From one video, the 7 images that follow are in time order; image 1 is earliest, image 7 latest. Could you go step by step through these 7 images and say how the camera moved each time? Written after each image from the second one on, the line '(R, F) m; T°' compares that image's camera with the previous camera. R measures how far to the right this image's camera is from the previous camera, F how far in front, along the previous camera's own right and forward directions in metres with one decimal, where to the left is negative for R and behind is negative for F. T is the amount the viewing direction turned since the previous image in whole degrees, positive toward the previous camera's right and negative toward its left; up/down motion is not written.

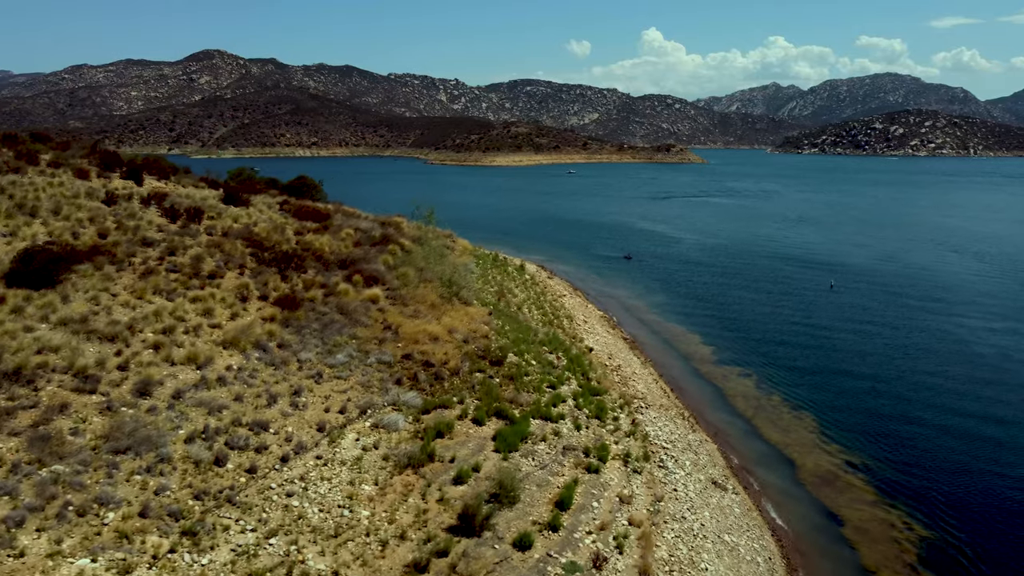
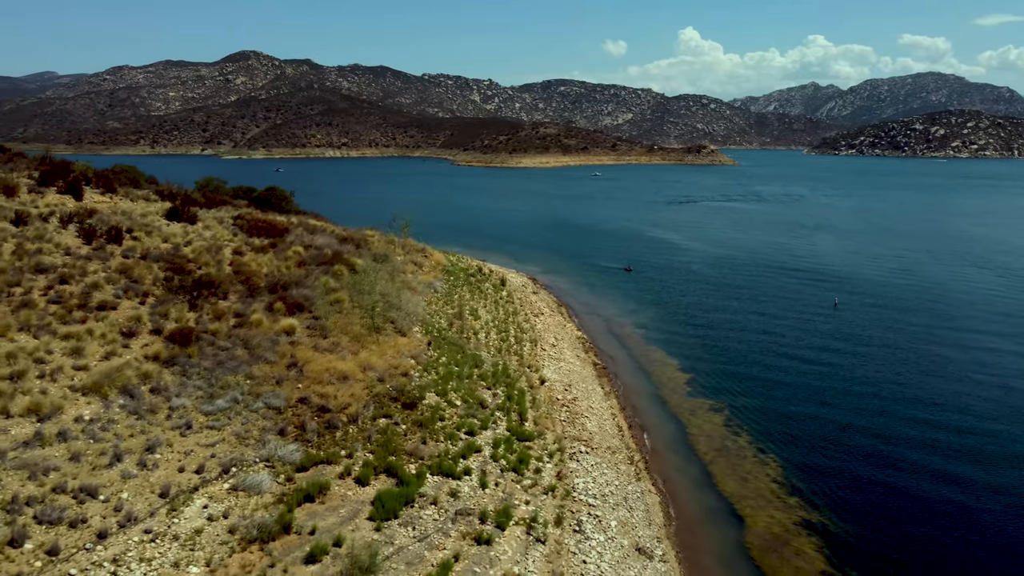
(+2.1, +1.6) m; -2°
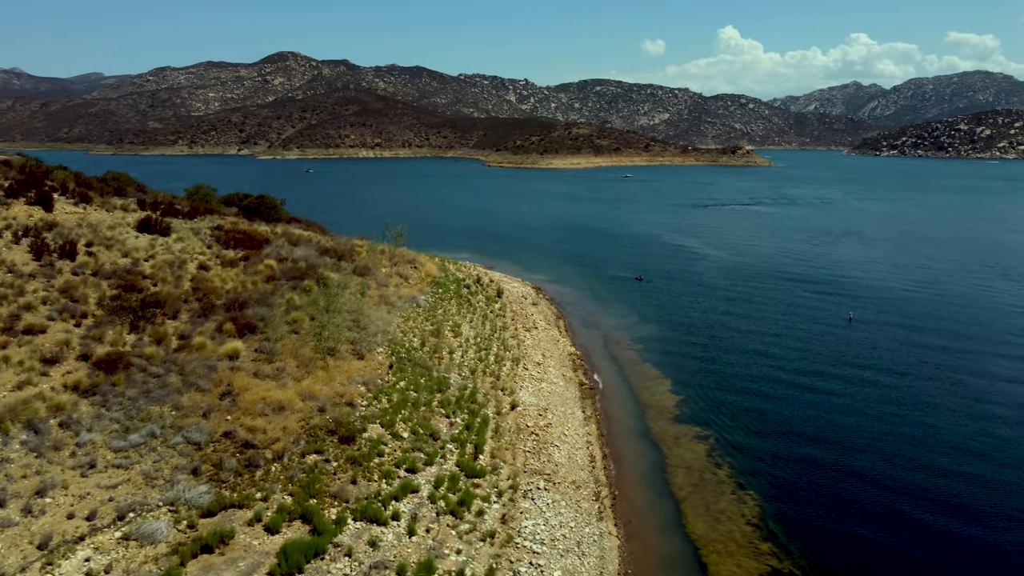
(+1.5, +1.1) m; -3°
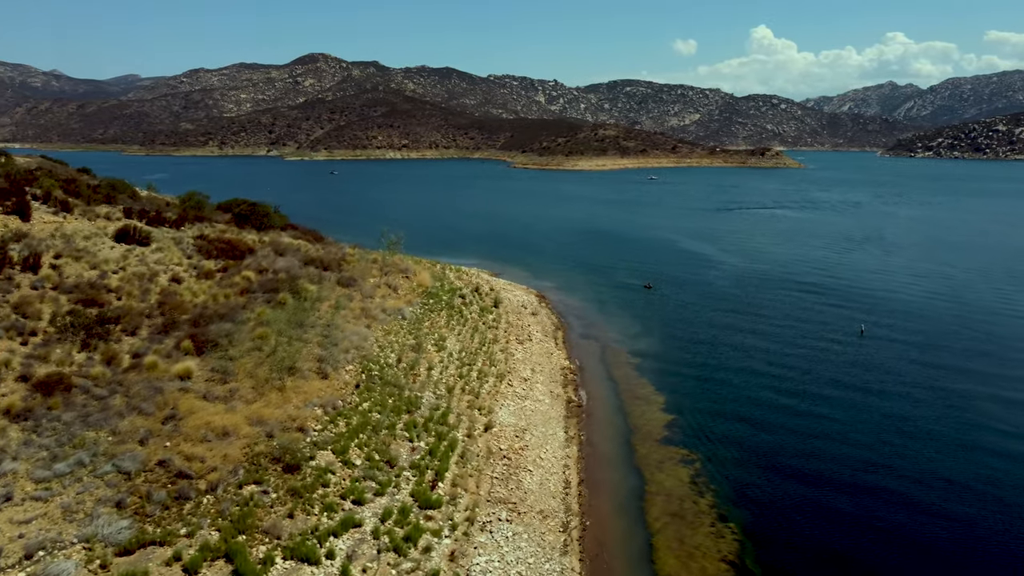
(+1.2, +0.8) m; -2°
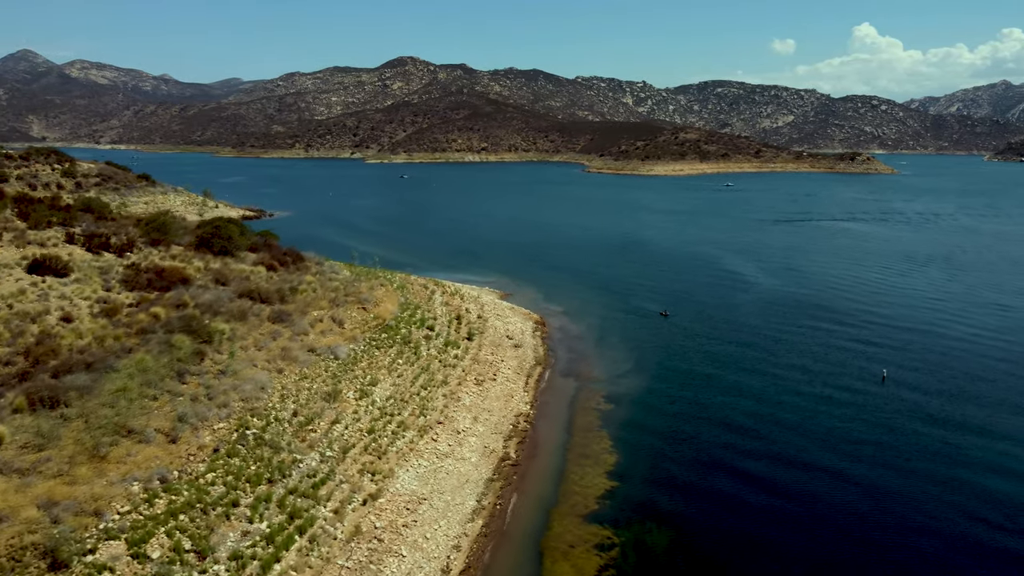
(+3.9, +2.5) m; -6°
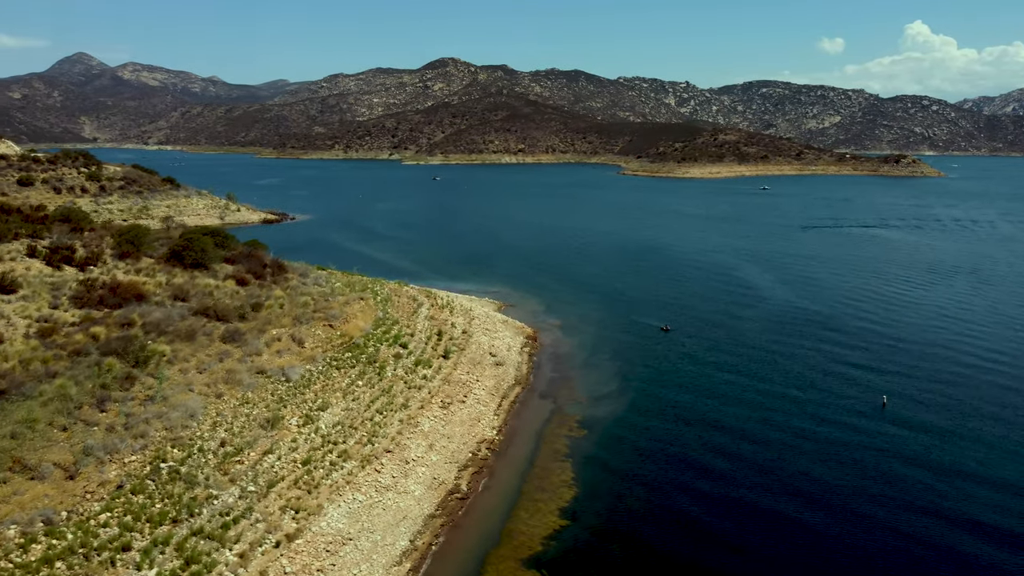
(+2.1, +1.2) m; -3°
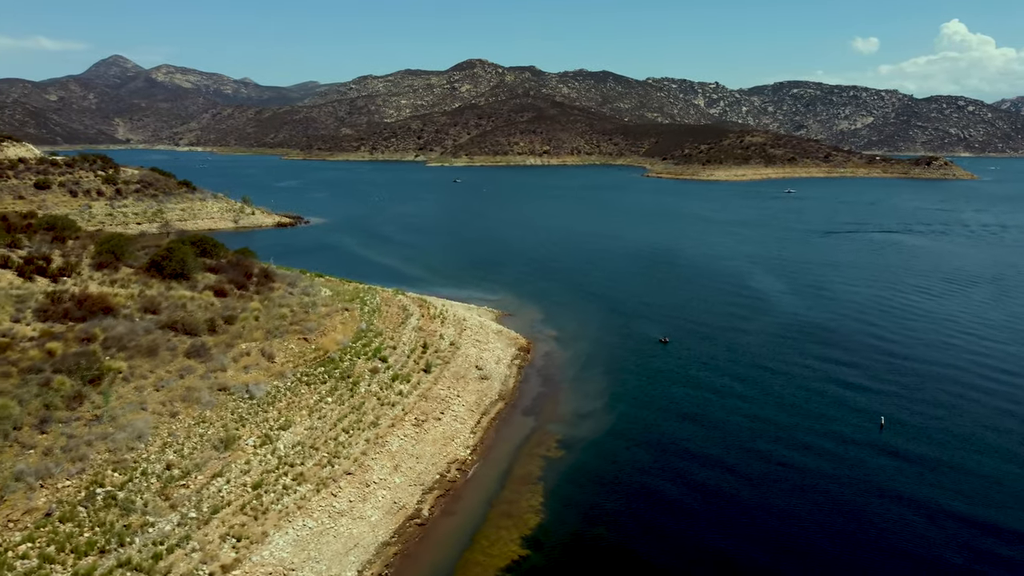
(+1.5, +0.8) m; -2°
